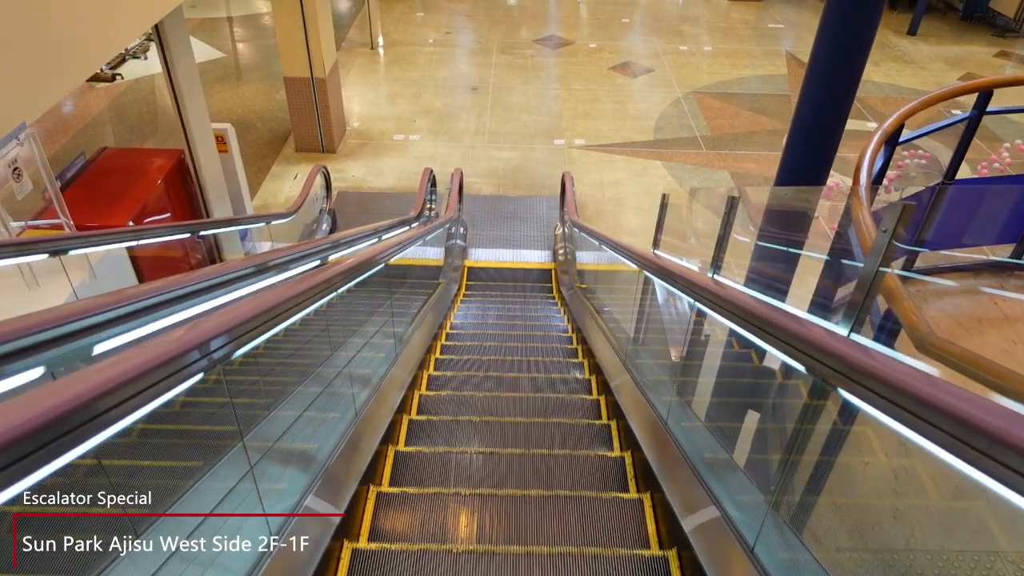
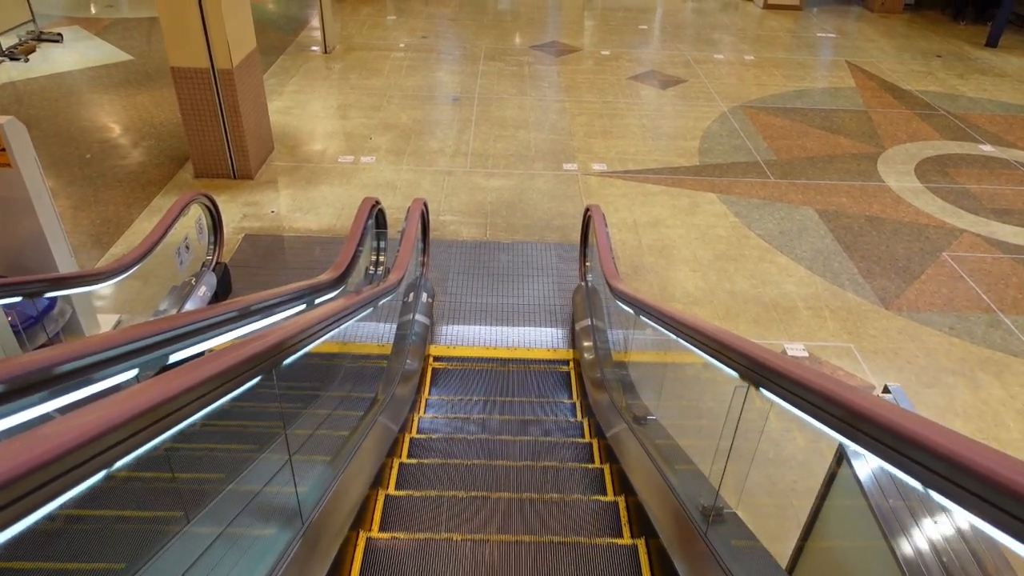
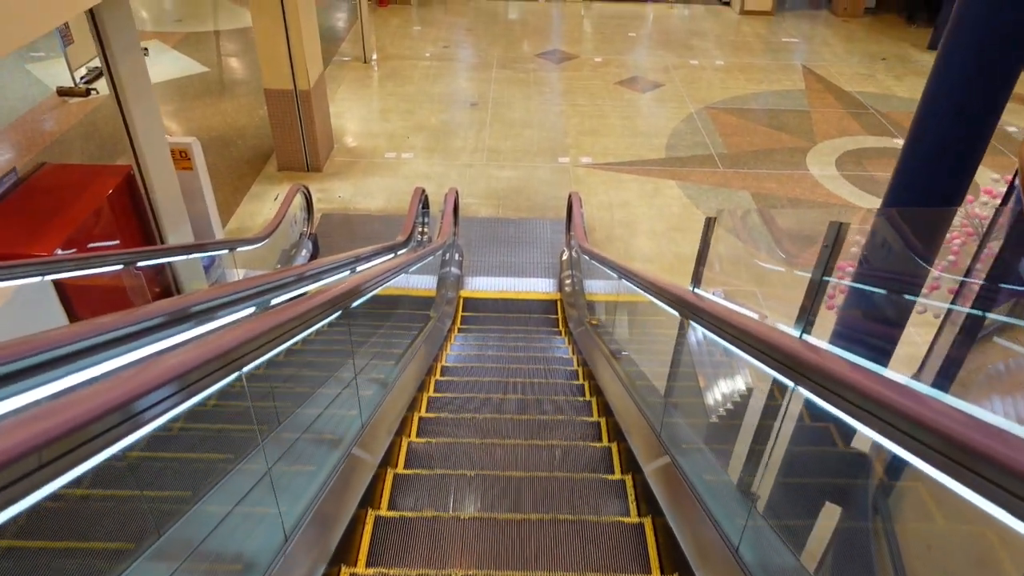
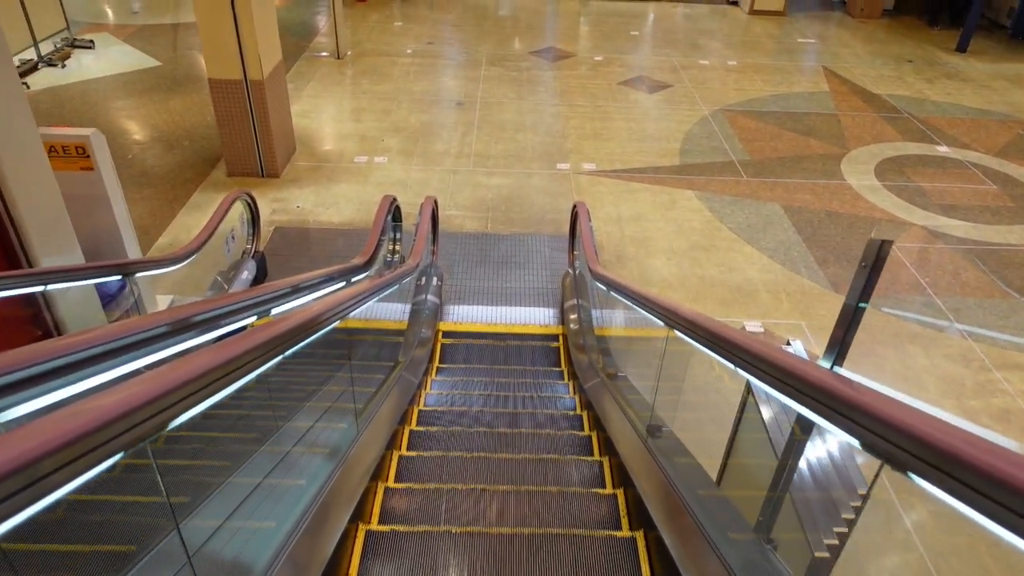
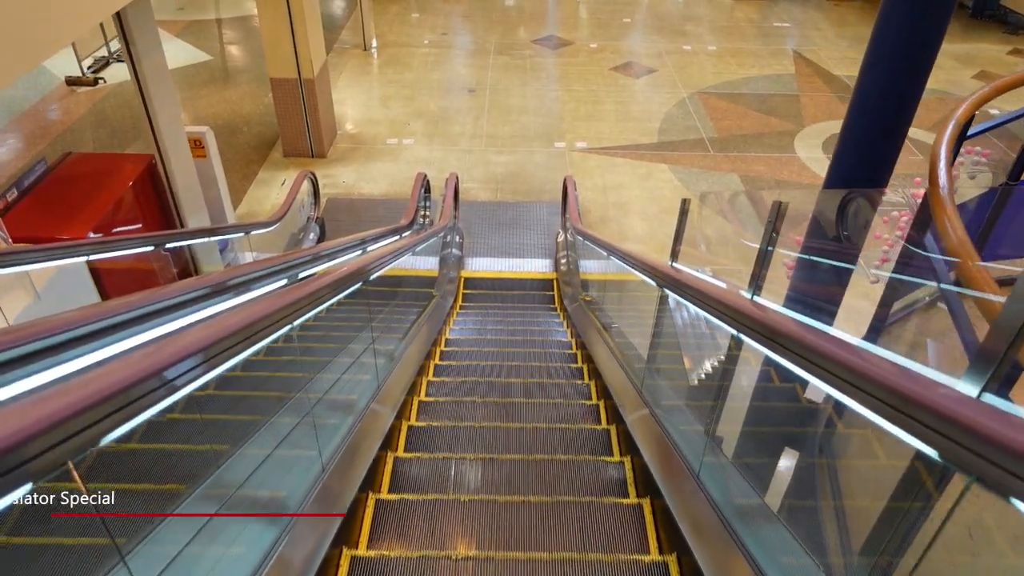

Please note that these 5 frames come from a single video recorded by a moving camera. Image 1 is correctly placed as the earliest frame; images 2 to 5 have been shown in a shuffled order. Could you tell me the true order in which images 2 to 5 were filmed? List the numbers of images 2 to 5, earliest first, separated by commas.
5, 3, 4, 2
